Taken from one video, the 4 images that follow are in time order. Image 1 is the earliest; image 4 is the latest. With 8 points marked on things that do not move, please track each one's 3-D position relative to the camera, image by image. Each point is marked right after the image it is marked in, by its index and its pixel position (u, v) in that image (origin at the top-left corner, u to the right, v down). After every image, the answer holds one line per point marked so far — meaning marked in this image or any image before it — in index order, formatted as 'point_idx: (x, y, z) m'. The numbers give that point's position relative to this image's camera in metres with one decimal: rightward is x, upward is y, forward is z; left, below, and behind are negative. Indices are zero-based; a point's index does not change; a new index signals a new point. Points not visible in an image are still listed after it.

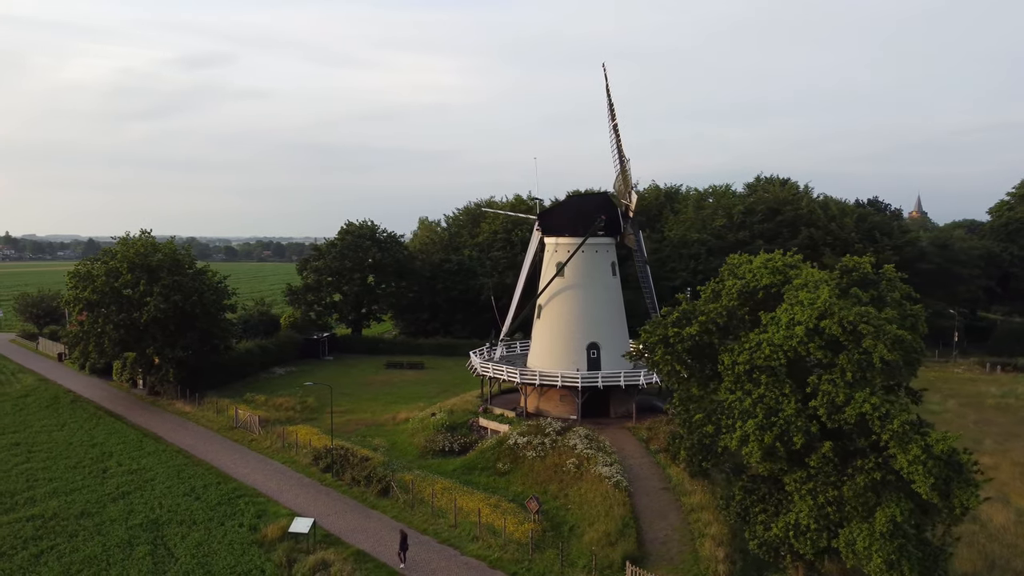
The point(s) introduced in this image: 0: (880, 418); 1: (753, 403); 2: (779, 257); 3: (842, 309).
0: (+5.8, -2.1, +9.6) m
1: (+4.2, -2.0, +10.5) m
2: (+5.7, +0.6, +13.0) m
3: (+5.5, -0.3, +10.3) m
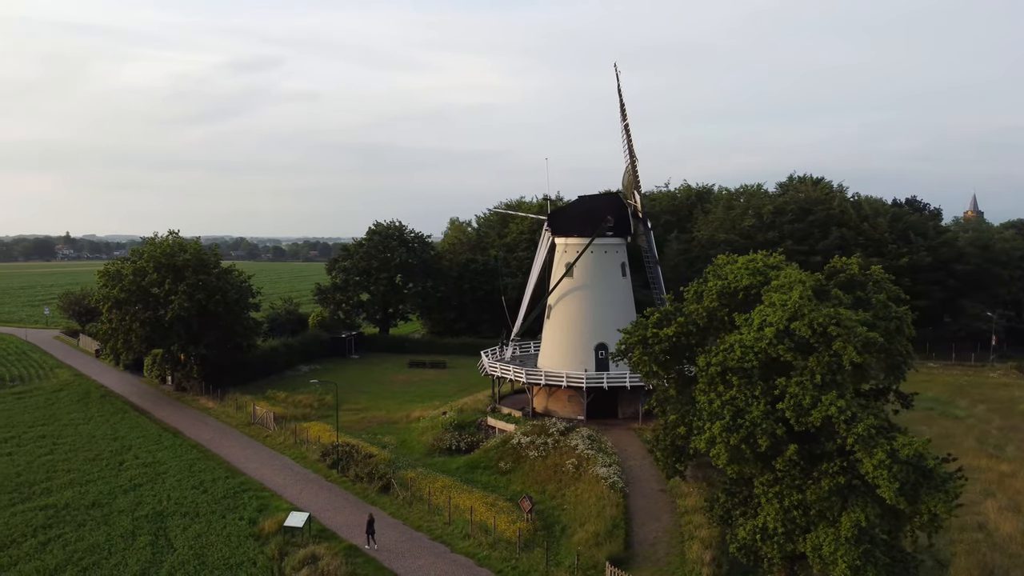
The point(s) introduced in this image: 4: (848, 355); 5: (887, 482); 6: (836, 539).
0: (+5.2, -2.1, +9.5) m
1: (+3.6, -2.0, +10.4) m
2: (+5.2, +0.6, +12.8) m
3: (+5.0, -0.4, +10.1) m
4: (+5.2, -1.0, +9.6) m
5: (+5.4, -2.8, +8.8) m
6: (+4.8, -3.7, +9.1) m
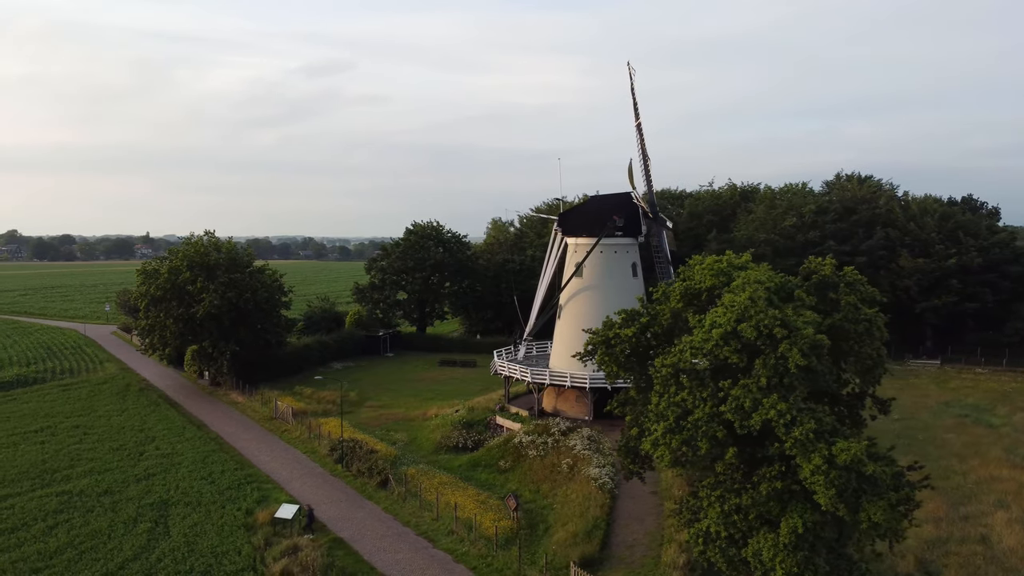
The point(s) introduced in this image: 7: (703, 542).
0: (+4.2, -2.1, +9.3) m
1: (+2.7, -2.0, +10.4) m
2: (+4.5, +0.6, +12.6) m
3: (+4.0, -0.4, +9.9) m
4: (+4.3, -1.1, +9.4) m
5: (+4.3, -2.8, +8.6) m
6: (+3.8, -3.7, +8.9) m
7: (+3.1, -4.1, +9.9) m
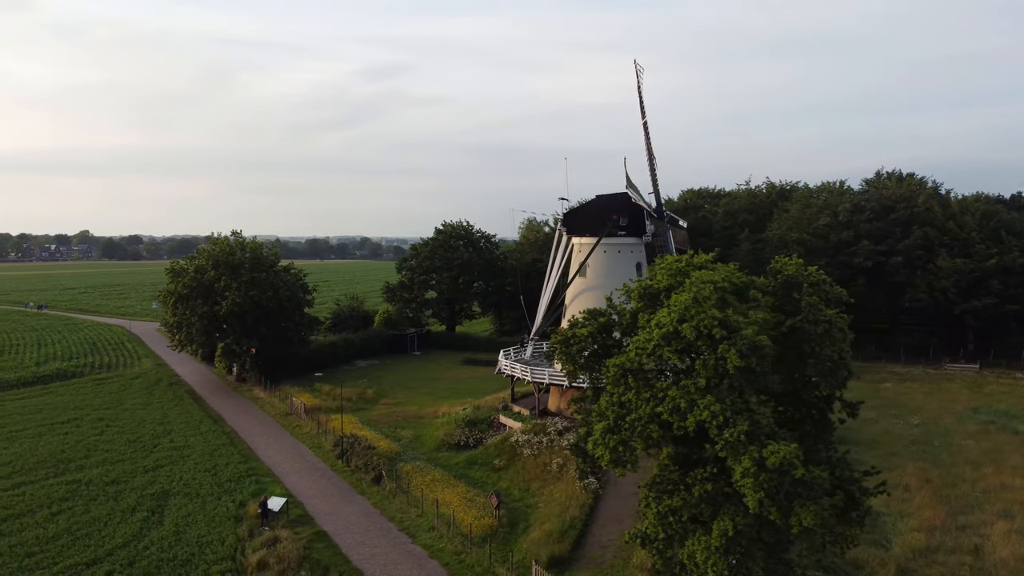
0: (+3.2, -2.1, +9.2) m
1: (+1.8, -2.0, +10.4) m
2: (+3.7, +0.6, +12.5) m
3: (+3.1, -0.4, +9.9) m
4: (+3.3, -1.1, +9.3) m
5: (+3.3, -2.8, +8.5) m
6: (+2.8, -3.8, +8.9) m
7: (+2.1, -4.1, +9.9) m
